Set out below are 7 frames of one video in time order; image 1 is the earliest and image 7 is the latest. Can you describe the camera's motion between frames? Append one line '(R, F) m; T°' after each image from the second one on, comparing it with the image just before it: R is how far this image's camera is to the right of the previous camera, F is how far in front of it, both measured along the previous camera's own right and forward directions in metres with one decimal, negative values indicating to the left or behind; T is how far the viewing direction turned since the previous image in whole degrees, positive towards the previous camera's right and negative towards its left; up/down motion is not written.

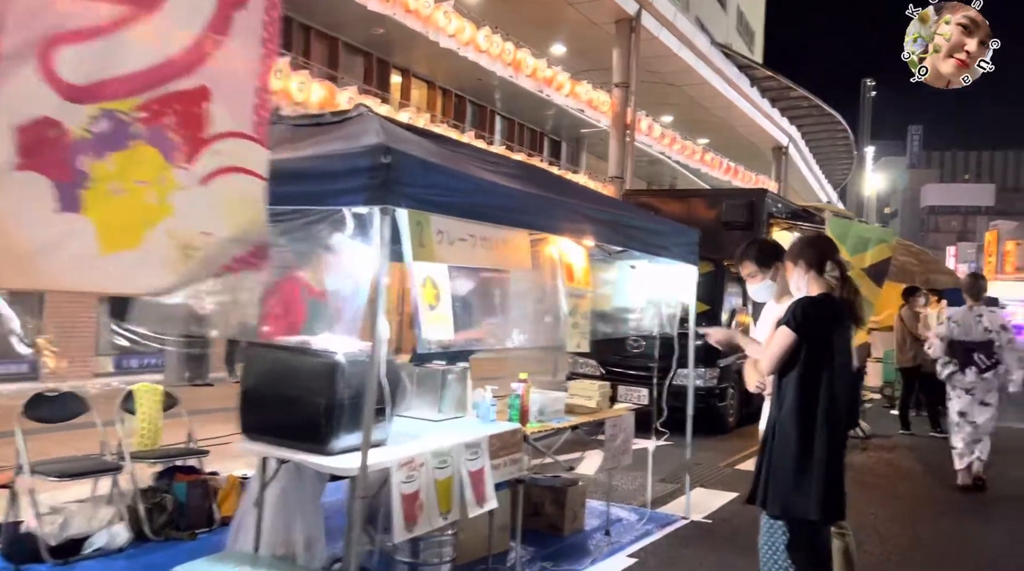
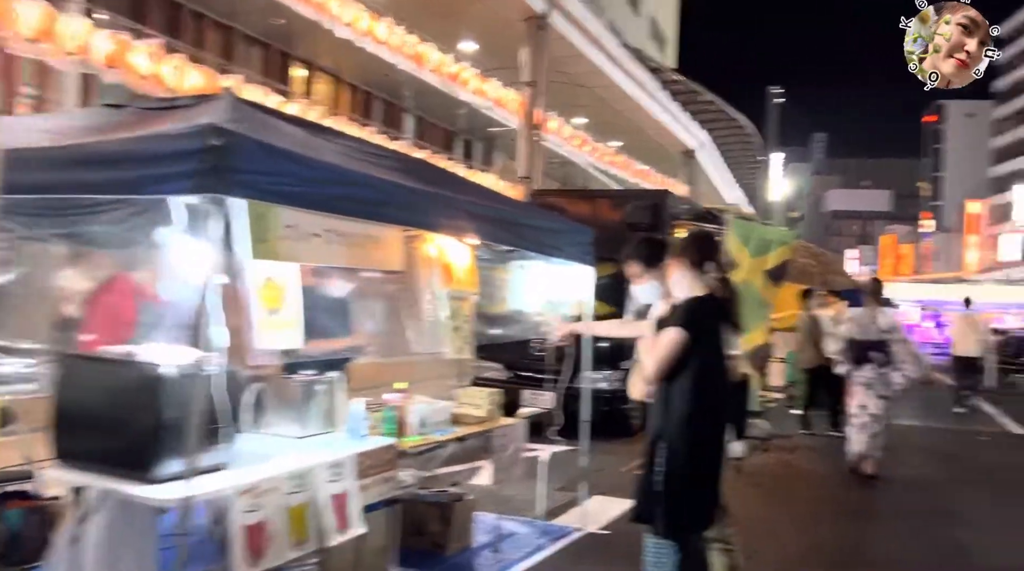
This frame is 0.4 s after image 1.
(+0.2, +0.3) m; +6°
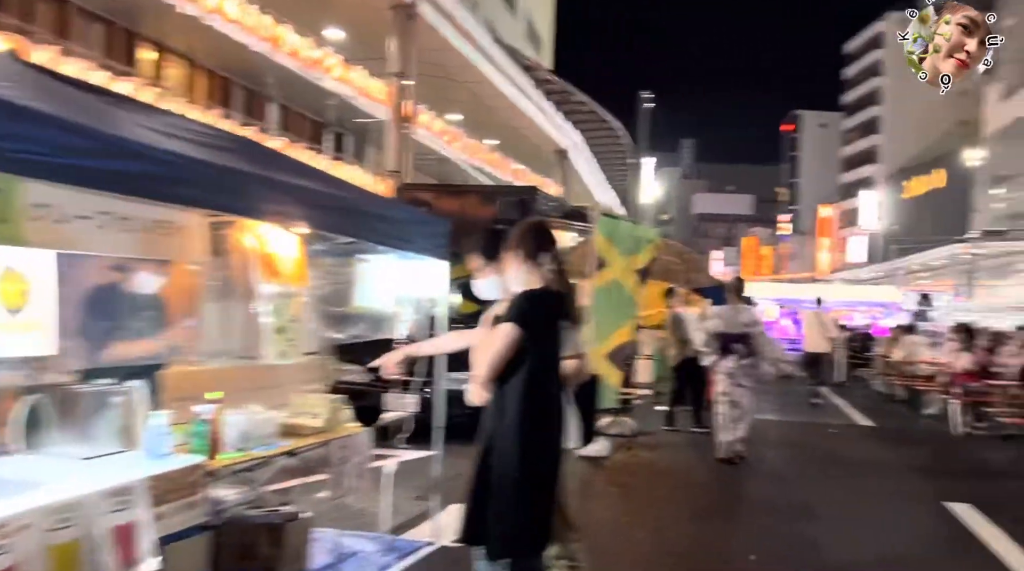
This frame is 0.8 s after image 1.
(+0.2, +0.3) m; +9°
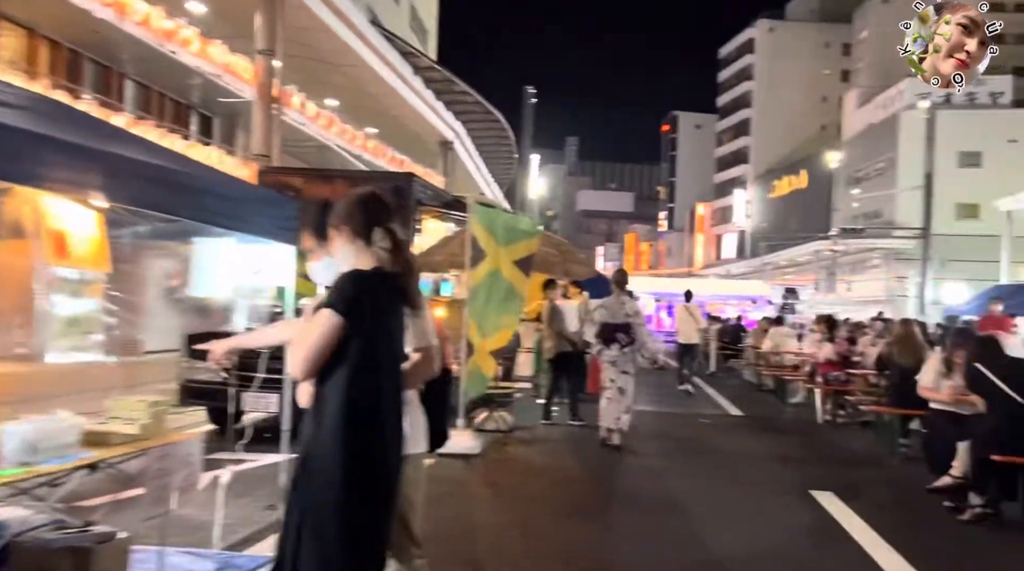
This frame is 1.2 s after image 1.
(+0.2, +0.4) m; +8°
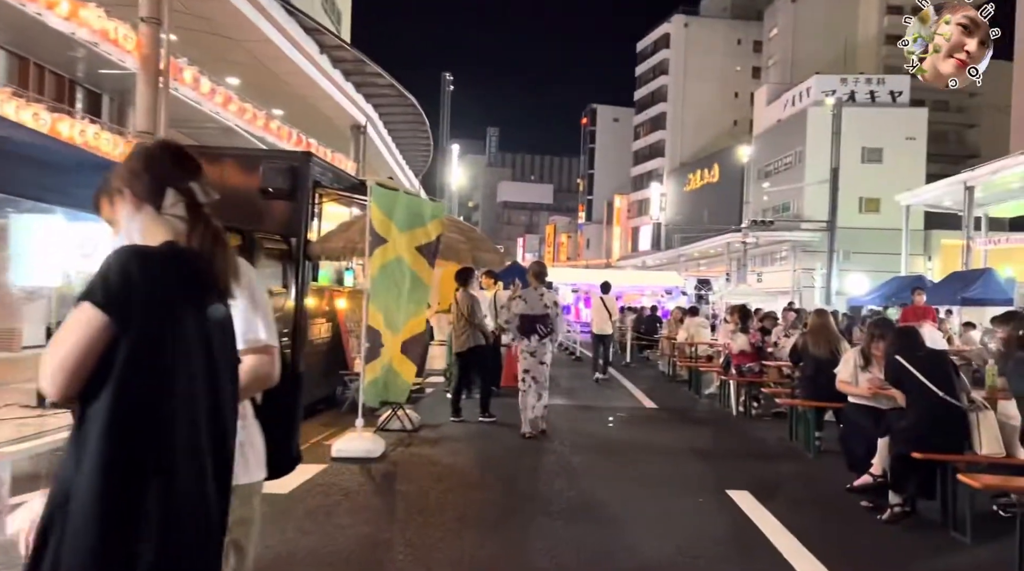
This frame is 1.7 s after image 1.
(+0.2, +0.6) m; +6°
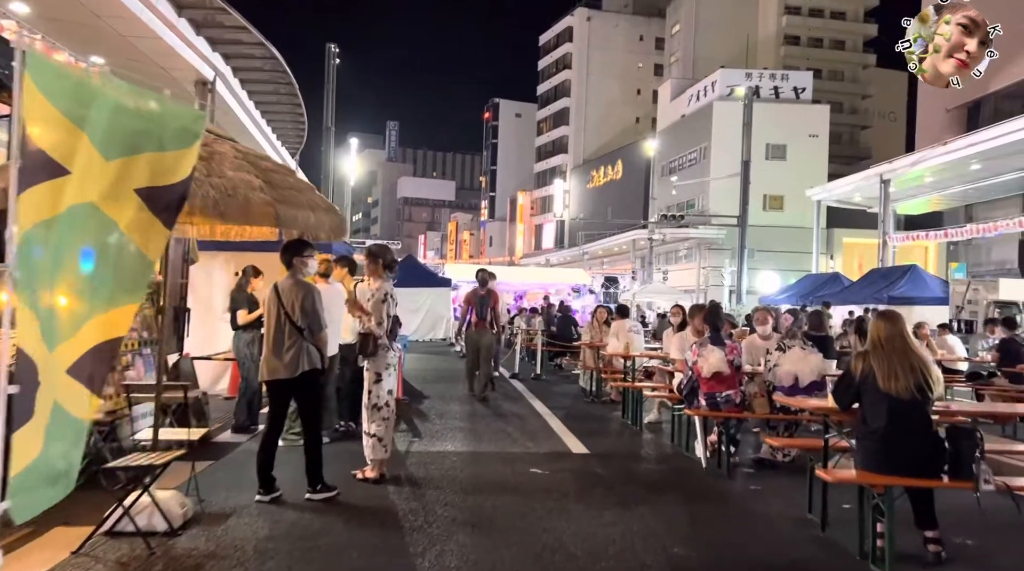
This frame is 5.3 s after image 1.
(+0.4, +4.0) m; +7°
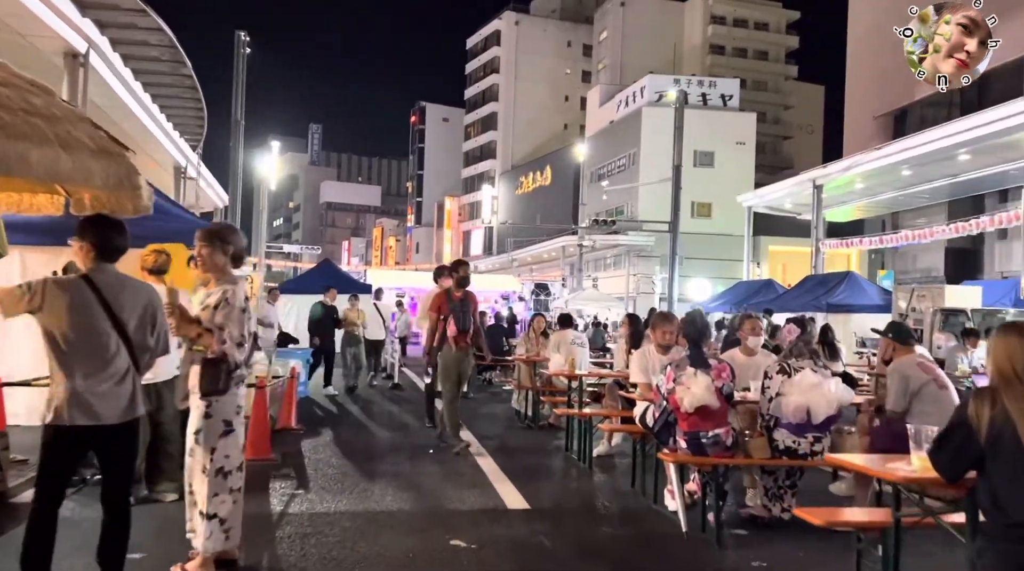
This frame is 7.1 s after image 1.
(+0.1, +2.0) m; +5°
